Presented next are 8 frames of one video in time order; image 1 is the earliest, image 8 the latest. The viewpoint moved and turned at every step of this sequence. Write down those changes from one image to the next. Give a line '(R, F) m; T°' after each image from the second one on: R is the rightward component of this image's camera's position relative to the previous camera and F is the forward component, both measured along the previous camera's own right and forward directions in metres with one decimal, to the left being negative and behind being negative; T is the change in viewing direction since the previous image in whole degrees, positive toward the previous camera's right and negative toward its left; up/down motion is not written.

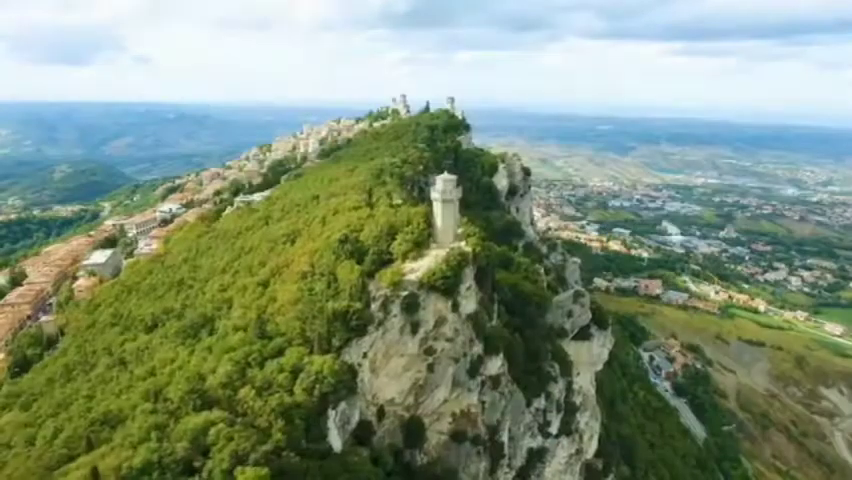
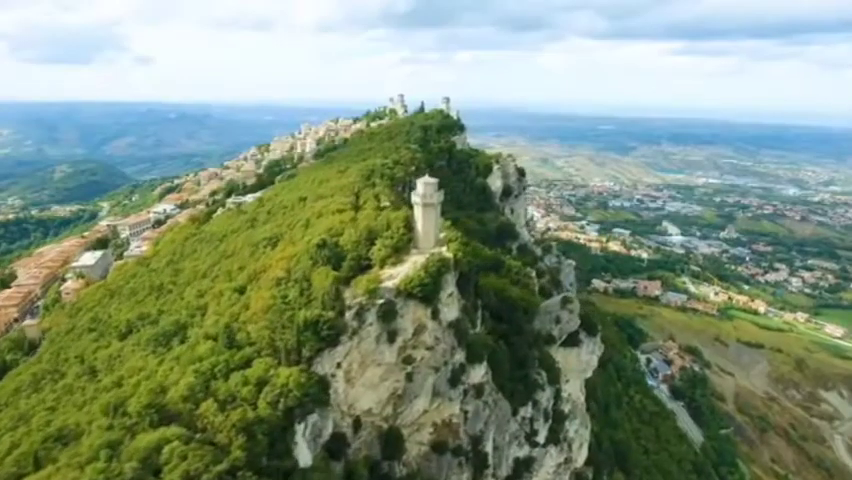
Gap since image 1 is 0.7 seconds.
(+0.9, +1.0) m; 0°
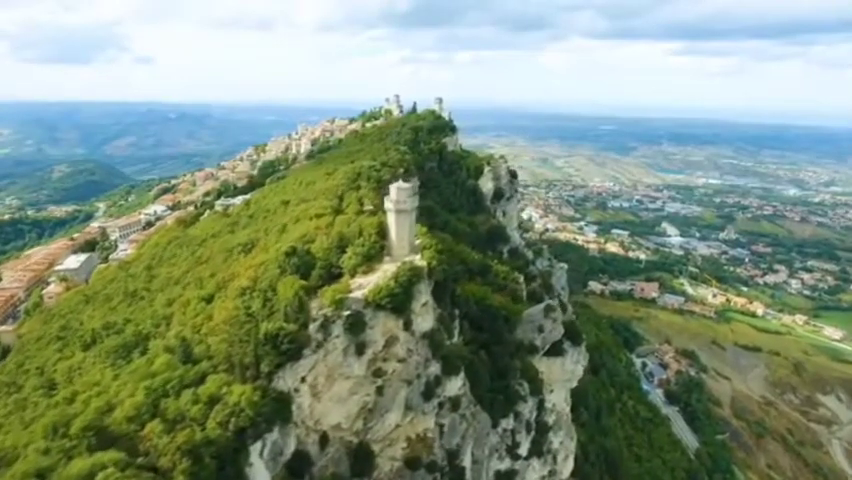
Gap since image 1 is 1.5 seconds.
(+1.1, +1.3) m; 0°
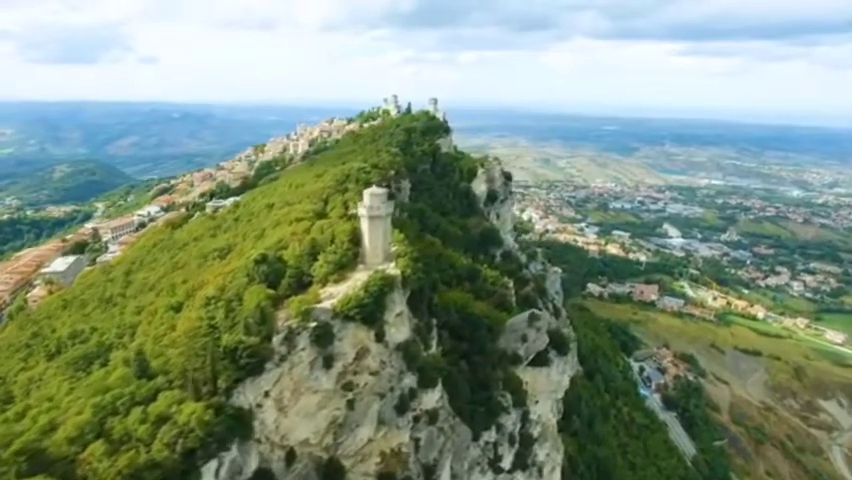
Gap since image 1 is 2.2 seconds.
(+1.1, +1.2) m; 0°
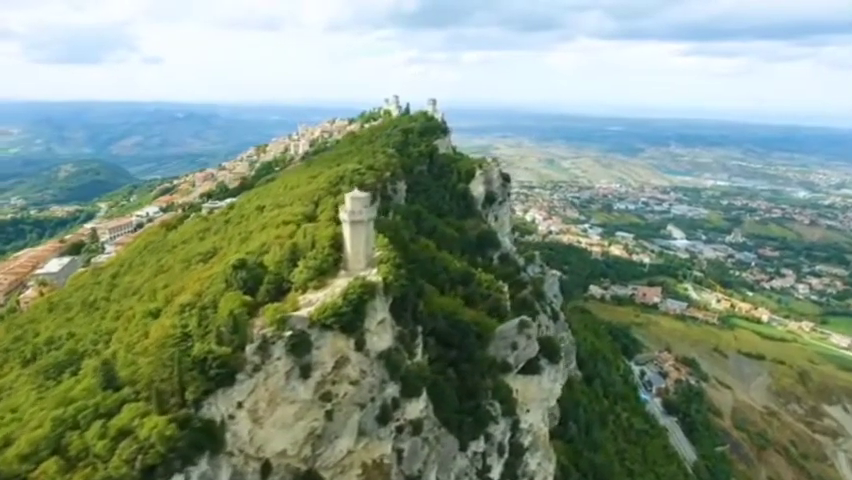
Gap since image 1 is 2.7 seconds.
(+0.8, +0.9) m; 0°
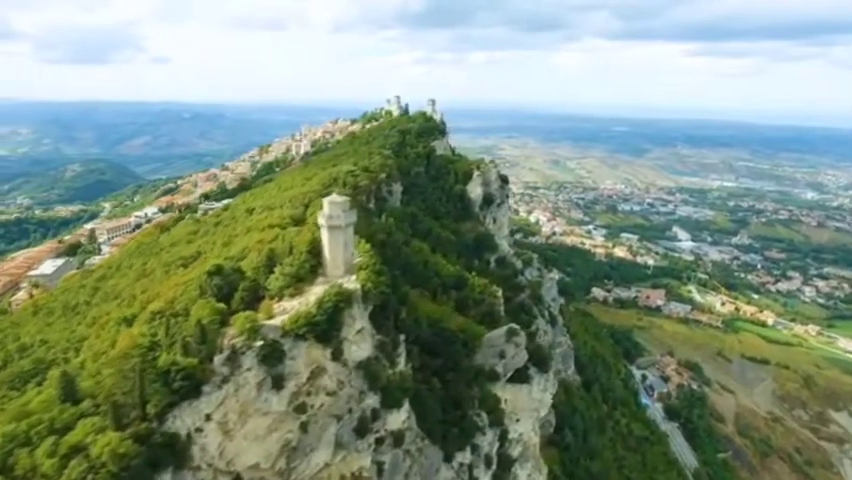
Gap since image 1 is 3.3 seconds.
(+0.9, +1.0) m; 0°
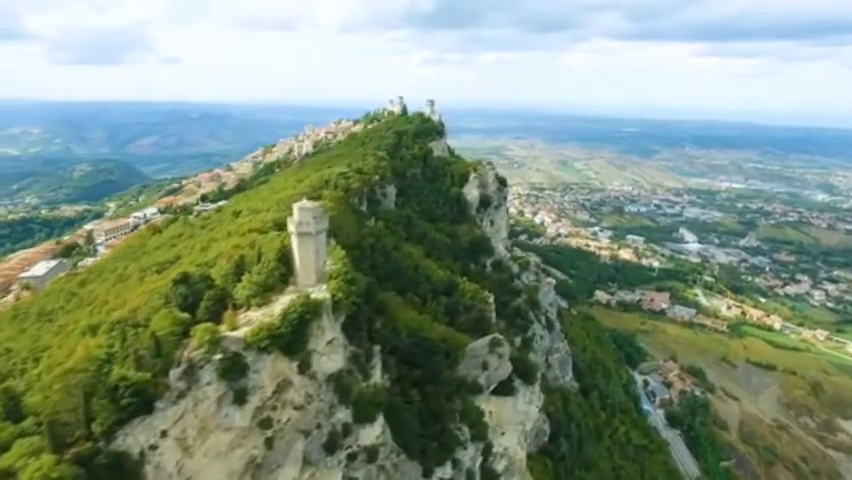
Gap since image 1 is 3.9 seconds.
(+1.2, +1.2) m; -1°
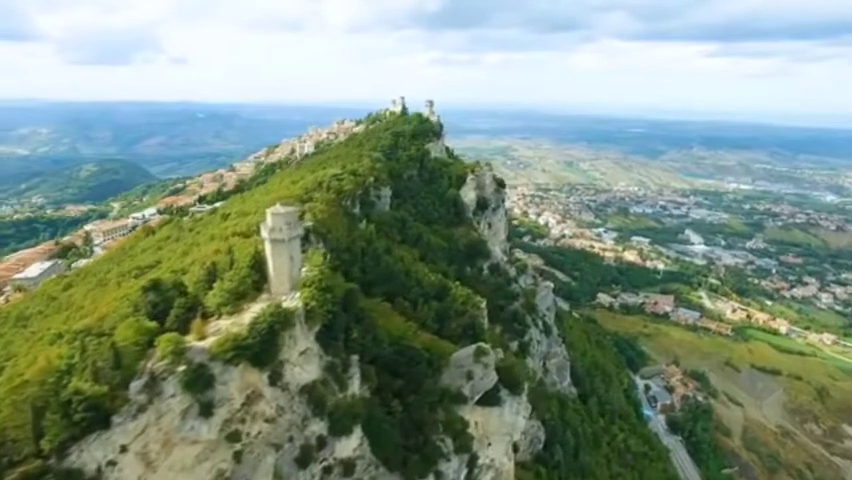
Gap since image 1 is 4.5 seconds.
(+1.0, +1.0) m; -1°
